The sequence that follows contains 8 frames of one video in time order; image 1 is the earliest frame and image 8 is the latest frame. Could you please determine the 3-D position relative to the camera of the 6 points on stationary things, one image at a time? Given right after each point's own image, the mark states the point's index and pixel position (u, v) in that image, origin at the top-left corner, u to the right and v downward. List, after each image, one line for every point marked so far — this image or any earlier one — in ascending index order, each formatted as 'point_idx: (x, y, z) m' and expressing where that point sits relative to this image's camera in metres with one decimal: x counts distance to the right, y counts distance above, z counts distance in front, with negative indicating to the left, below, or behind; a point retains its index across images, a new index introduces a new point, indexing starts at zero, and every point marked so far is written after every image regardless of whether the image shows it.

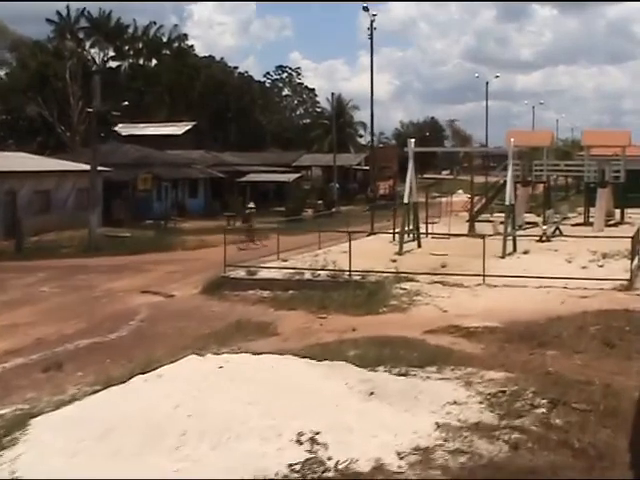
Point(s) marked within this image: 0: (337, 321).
0: (+0.2, -1.2, +18.7) m
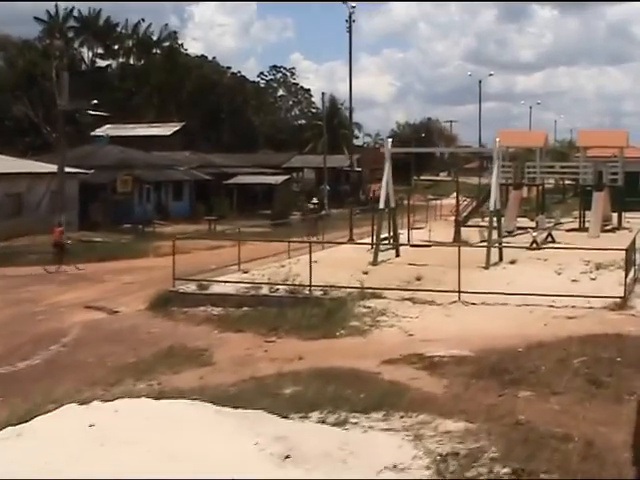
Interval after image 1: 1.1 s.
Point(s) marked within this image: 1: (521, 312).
0: (-0.4, -1.3, +16.2) m
1: (+2.7, -0.9, +17.9) m
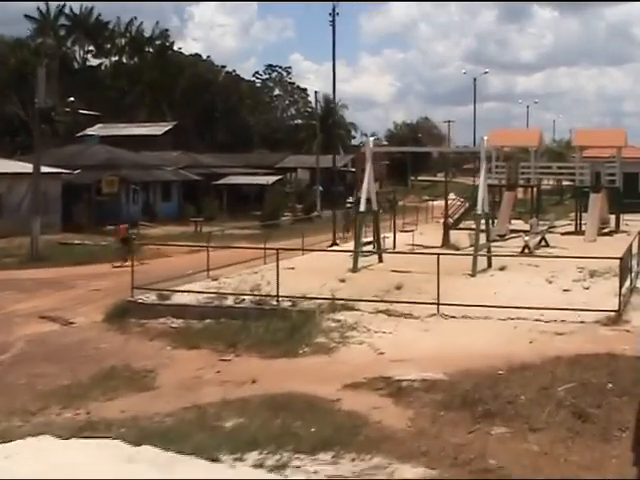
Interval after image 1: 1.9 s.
0: (-0.9, -1.4, +14.6) m
1: (+2.2, -1.0, +16.3) m
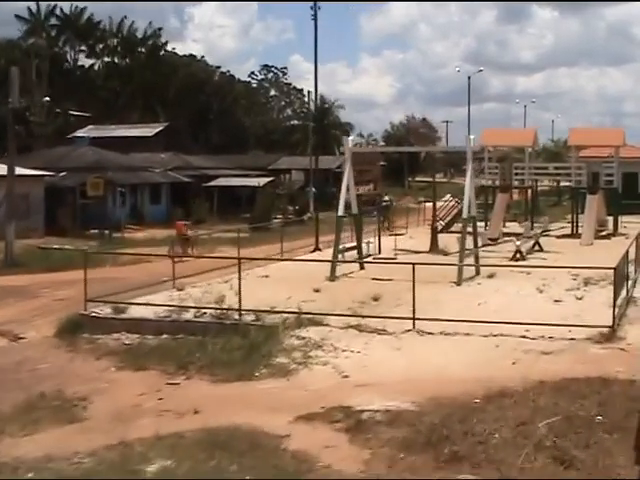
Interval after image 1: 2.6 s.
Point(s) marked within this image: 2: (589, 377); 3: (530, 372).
0: (-1.3, -1.5, +13.0) m
1: (+1.8, -1.1, +14.7) m
2: (+2.5, -1.3, +12.5) m
3: (+2.0, -1.3, +13.1) m
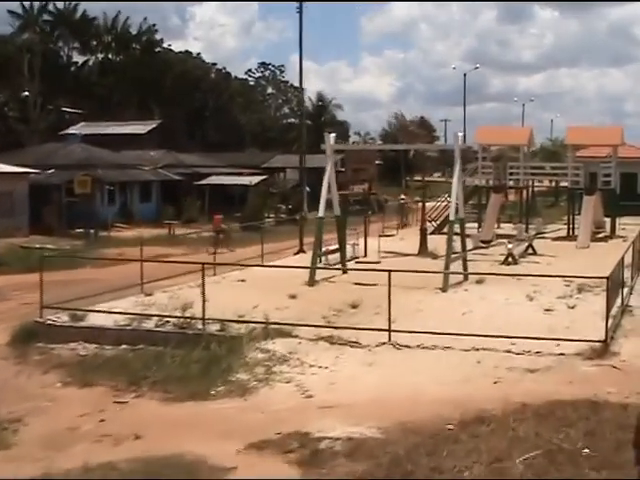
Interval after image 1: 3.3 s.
0: (-1.7, -1.6, +11.7) m
1: (+1.5, -1.2, +13.4) m
2: (+2.2, -1.3, +11.2) m
3: (+1.7, -1.3, +11.8) m
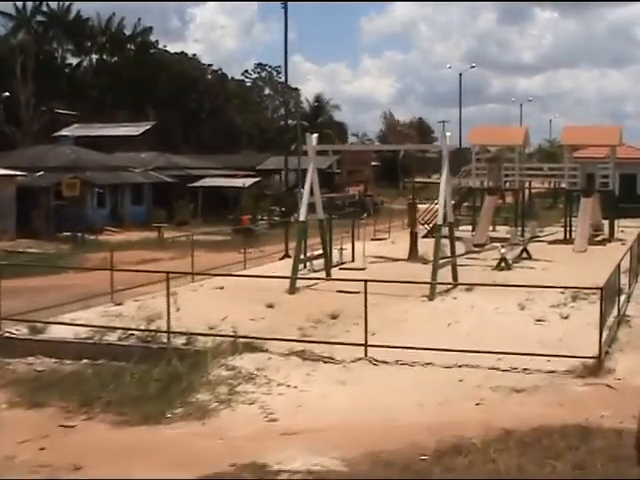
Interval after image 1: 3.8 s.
0: (-1.9, -1.6, +10.7) m
1: (+1.2, -1.3, +12.3) m
2: (+1.9, -1.4, +10.2) m
3: (+1.4, -1.4, +10.7) m
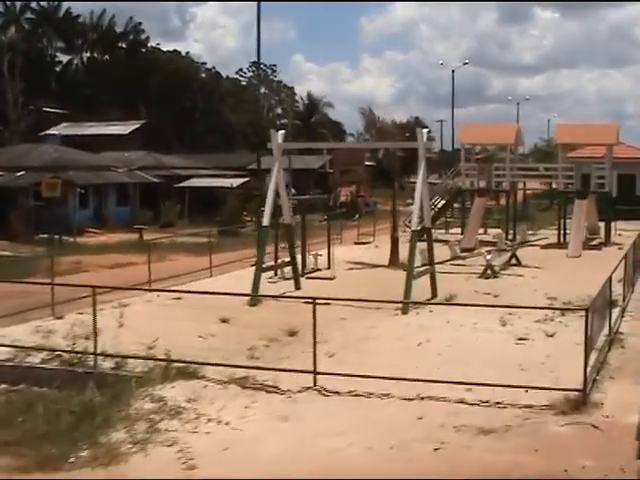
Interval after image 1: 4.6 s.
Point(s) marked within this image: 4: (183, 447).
0: (-2.4, -1.7, +8.9) m
1: (+0.7, -1.3, +10.5) m
2: (+1.4, -1.5, +8.4) m
3: (+0.9, -1.5, +8.9) m
4: (-1.0, -1.5, +9.8) m
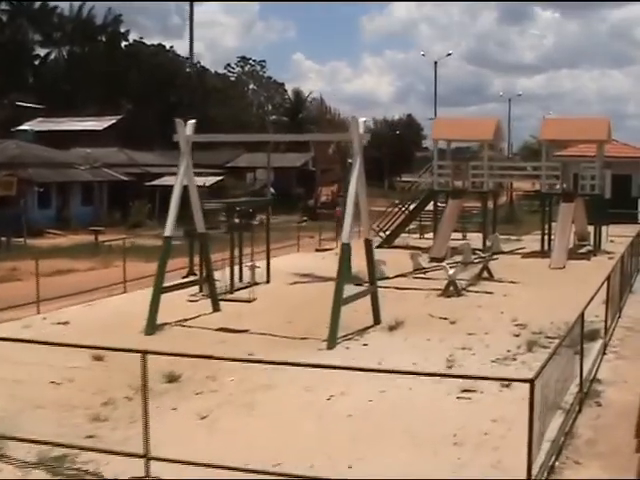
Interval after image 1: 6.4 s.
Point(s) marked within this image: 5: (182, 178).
0: (-3.4, -1.9, +5.4) m
1: (-0.3, -1.5, +7.0) m
2: (+0.4, -1.7, +4.9) m
3: (-0.1, -1.7, +5.4) m
4: (-2.0, -1.7, +6.4) m
5: (-1.6, +0.7, +16.0) m
